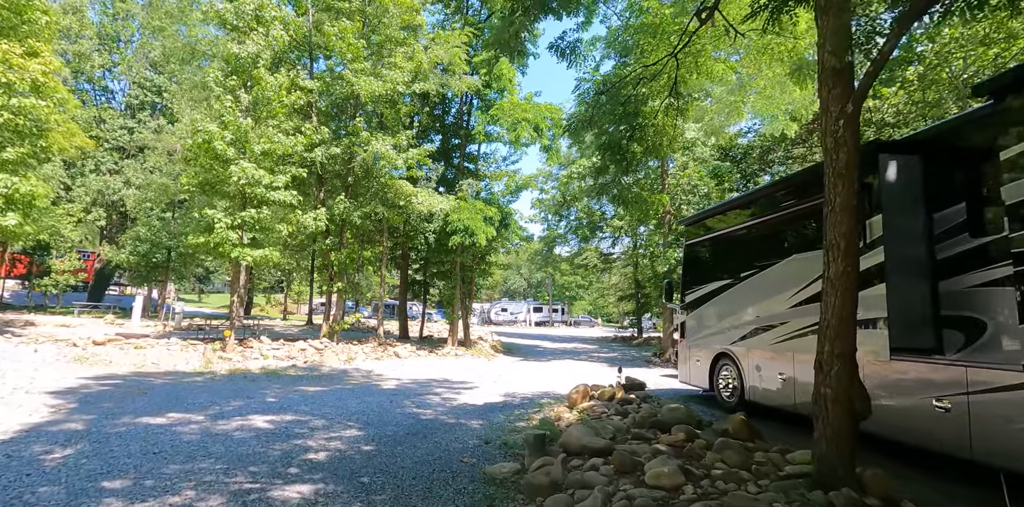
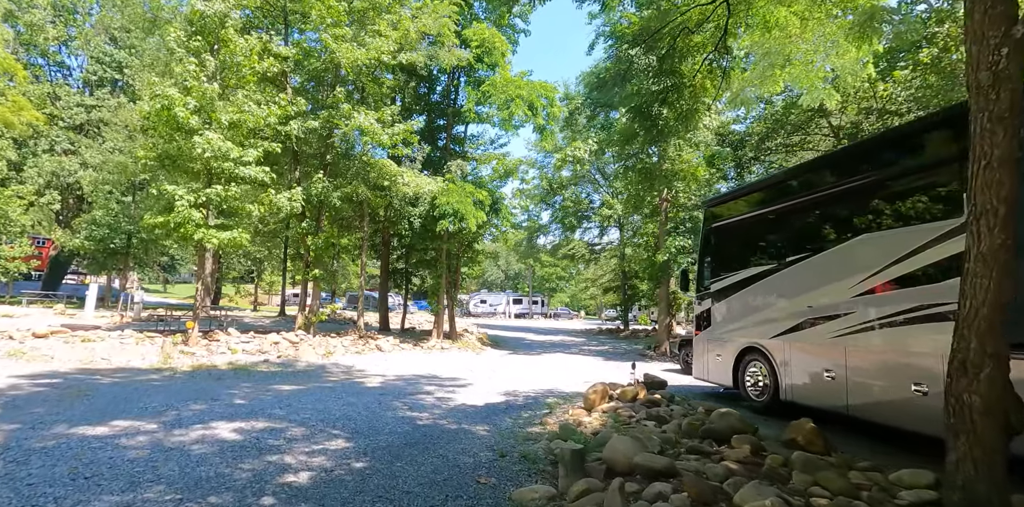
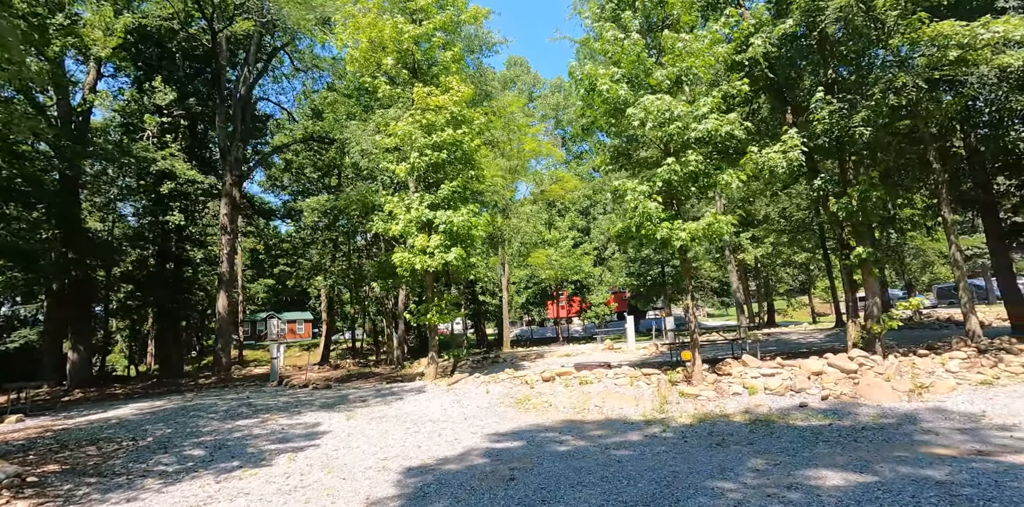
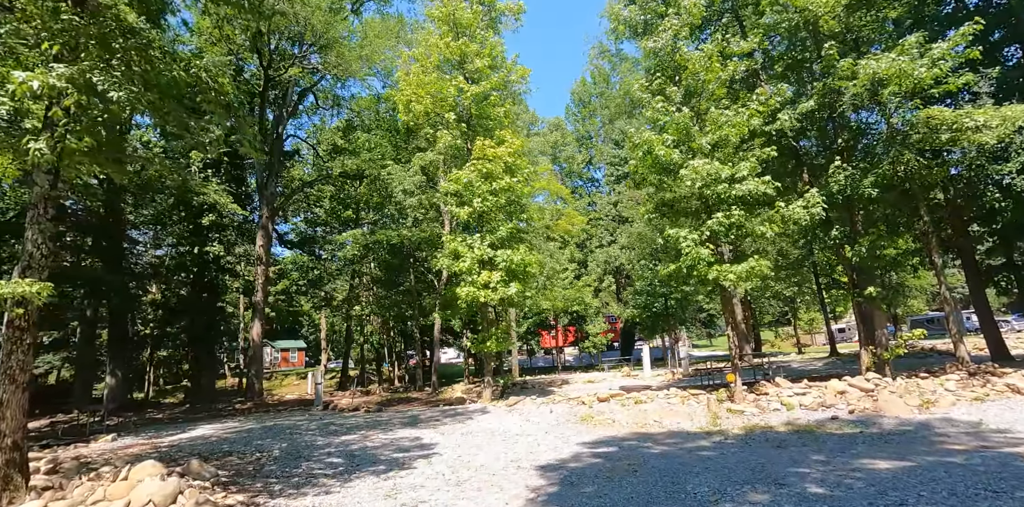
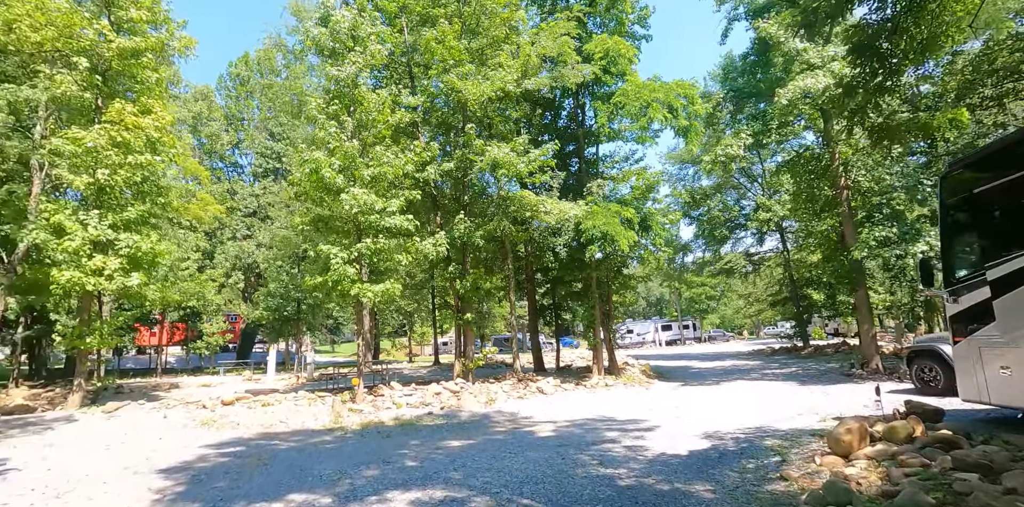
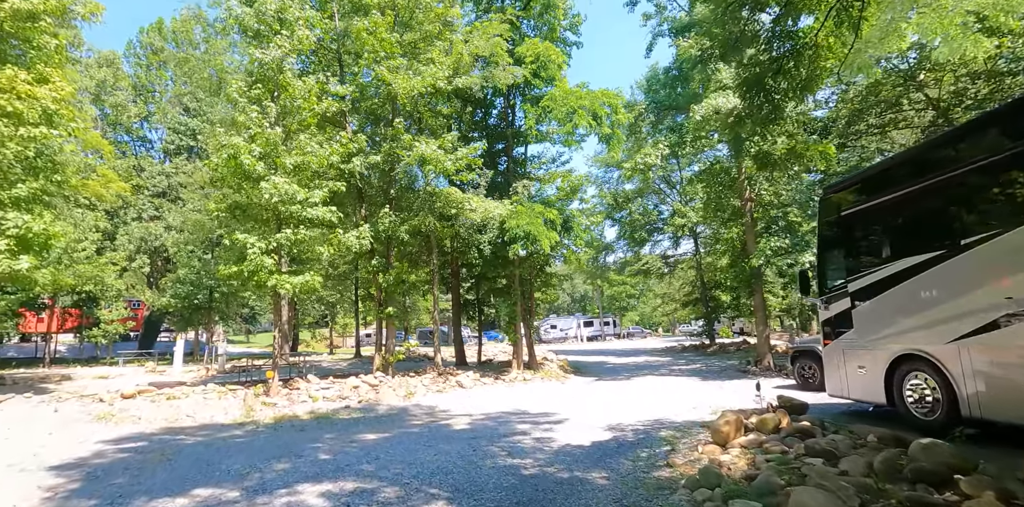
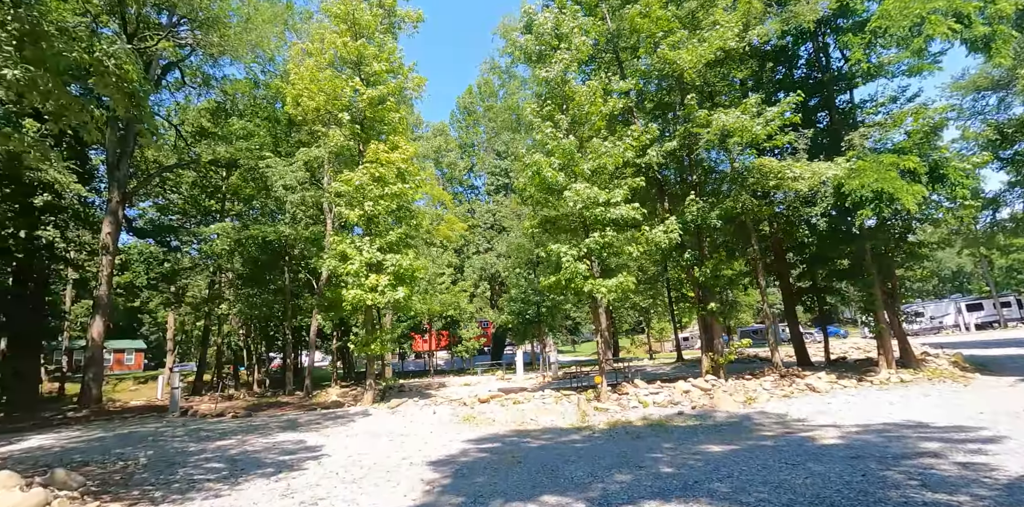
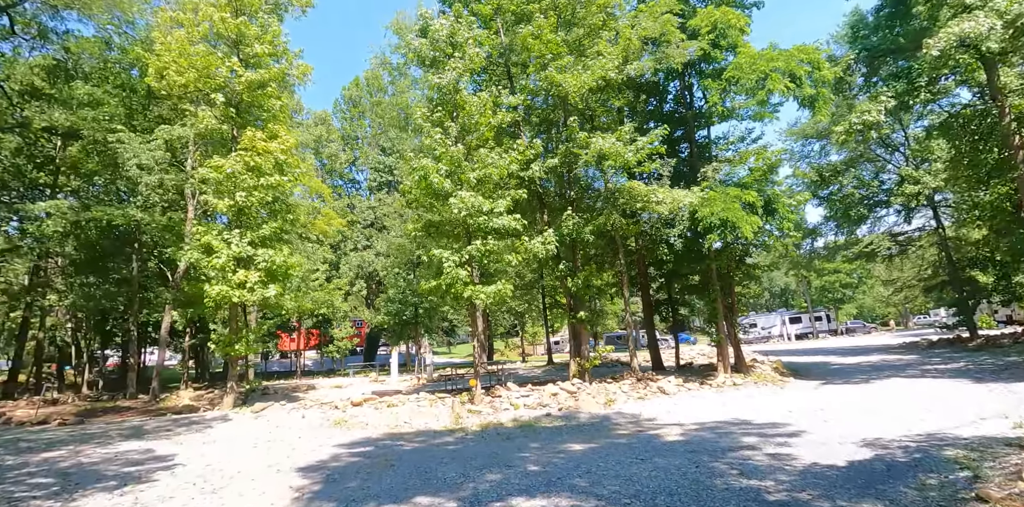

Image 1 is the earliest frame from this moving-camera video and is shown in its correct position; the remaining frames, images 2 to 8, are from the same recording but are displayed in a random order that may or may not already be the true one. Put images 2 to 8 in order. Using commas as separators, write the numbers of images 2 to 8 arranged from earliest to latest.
2, 6, 5, 8, 7, 4, 3
